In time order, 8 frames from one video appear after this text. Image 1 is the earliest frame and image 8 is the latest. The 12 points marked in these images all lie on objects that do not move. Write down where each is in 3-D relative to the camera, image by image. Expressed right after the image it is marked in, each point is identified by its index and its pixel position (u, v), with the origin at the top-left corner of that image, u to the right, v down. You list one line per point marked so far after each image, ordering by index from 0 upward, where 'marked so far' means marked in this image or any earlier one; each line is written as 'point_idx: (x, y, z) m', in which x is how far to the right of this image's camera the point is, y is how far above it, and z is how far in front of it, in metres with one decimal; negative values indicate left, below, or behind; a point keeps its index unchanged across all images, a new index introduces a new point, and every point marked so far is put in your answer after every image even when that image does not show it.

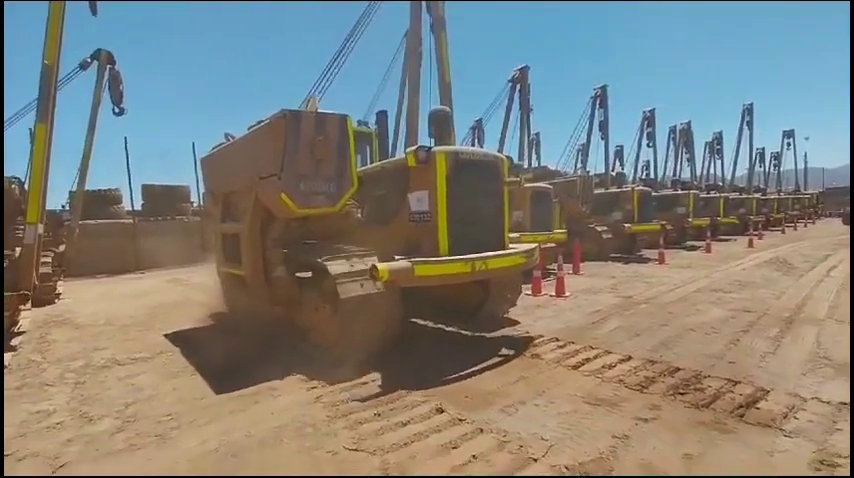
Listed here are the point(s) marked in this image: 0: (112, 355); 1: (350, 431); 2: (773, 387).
0: (-4.9, -1.8, +6.2) m
1: (-0.7, -1.8, +3.7) m
2: (+3.6, -1.5, +4.2) m
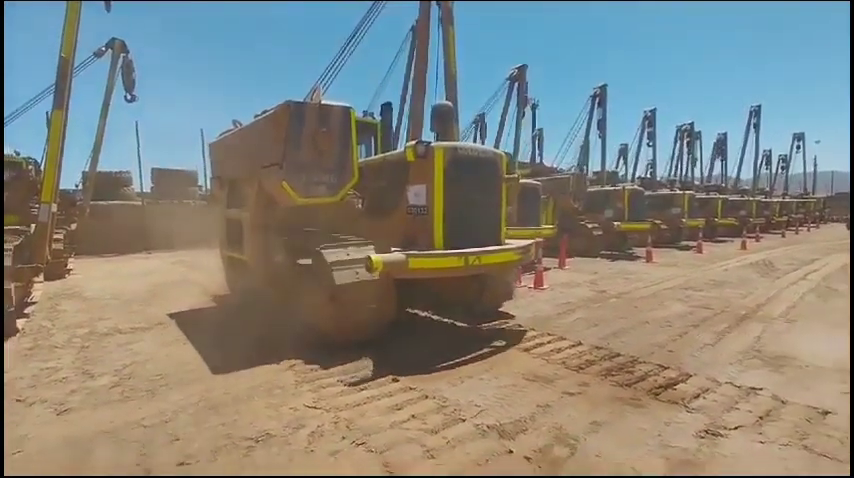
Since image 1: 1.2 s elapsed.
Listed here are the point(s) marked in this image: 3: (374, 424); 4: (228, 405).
0: (-5.3, -1.5, +6.9) m
1: (-1.2, -1.6, +4.2) m
2: (+3.1, -1.5, +4.6) m
3: (-0.5, -1.7, +3.6) m
4: (-2.0, -1.7, +4.0) m
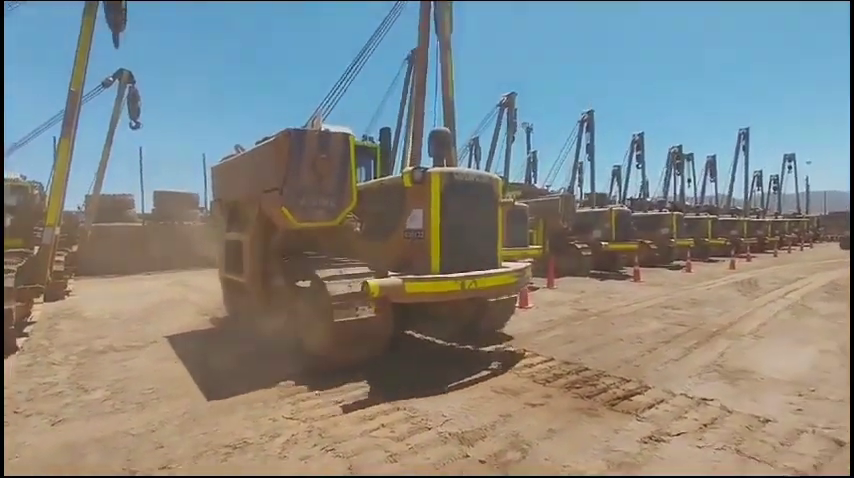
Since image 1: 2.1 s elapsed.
0: (-5.7, -1.8, +7.2) m
1: (-1.5, -1.9, +4.5) m
2: (+2.8, -1.8, +4.9) m
3: (-0.8, -1.9, +3.9) m
4: (-2.3, -1.9, +4.3) m
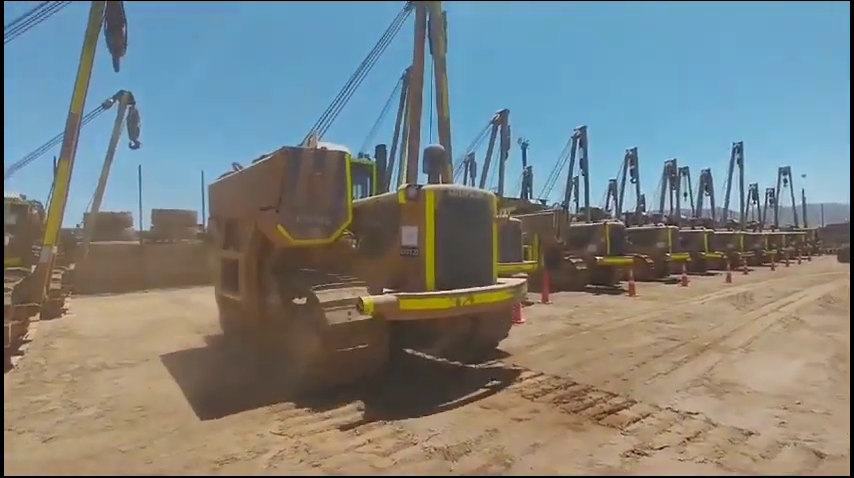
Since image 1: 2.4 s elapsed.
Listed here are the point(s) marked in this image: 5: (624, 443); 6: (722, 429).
0: (-5.8, -2.2, +7.2) m
1: (-1.7, -2.1, +4.6) m
2: (+2.7, -2.0, +5.0) m
3: (-0.9, -2.1, +4.0) m
4: (-2.4, -2.1, +4.4) m
5: (+1.9, -2.0, +3.9) m
6: (+3.1, -2.0, +4.2) m
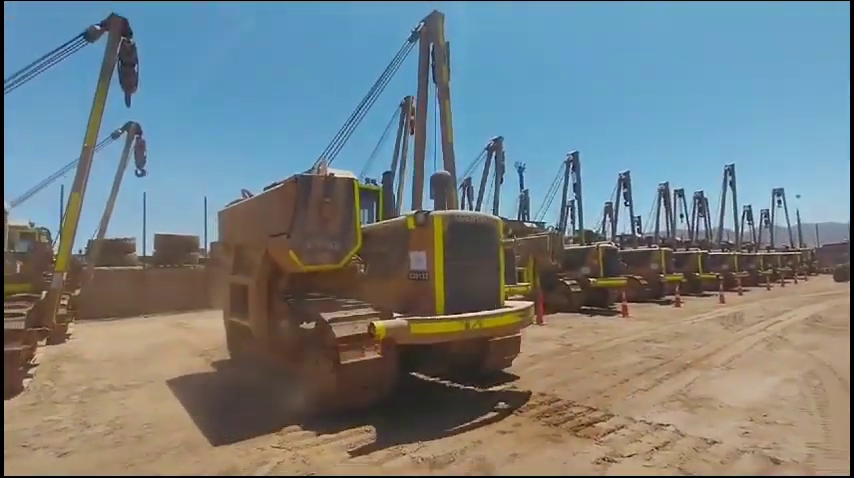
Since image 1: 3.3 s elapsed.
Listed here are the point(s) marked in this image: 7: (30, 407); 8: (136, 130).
0: (-5.9, -2.7, +7.5) m
1: (-1.8, -2.4, +4.9) m
2: (+2.5, -2.3, +5.3) m
3: (-1.1, -2.3, +4.3) m
4: (-2.6, -2.4, +4.7) m
5: (+1.8, -2.2, +4.2) m
6: (+2.9, -2.2, +4.5) m
7: (-6.2, -2.6, +6.2) m
8: (-12.3, +4.6, +17.0) m
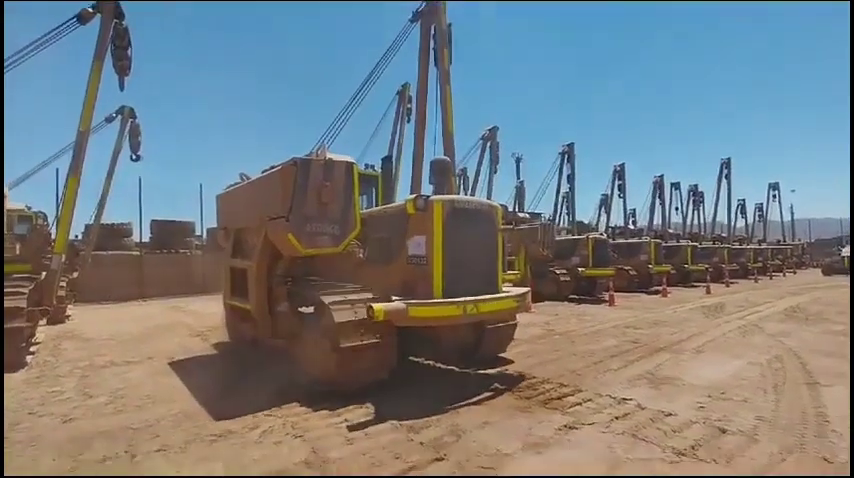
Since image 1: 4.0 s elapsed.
0: (-6.2, -2.3, +7.8) m
1: (-2.0, -2.2, +5.2) m
2: (+2.3, -2.1, +5.7) m
3: (-1.3, -2.1, +4.6) m
4: (-2.8, -2.2, +5.0) m
5: (+1.5, -2.1, +4.6) m
6: (+2.7, -2.1, +4.9) m
7: (-6.4, -2.3, +6.6) m
8: (-12.5, +5.3, +17.1) m
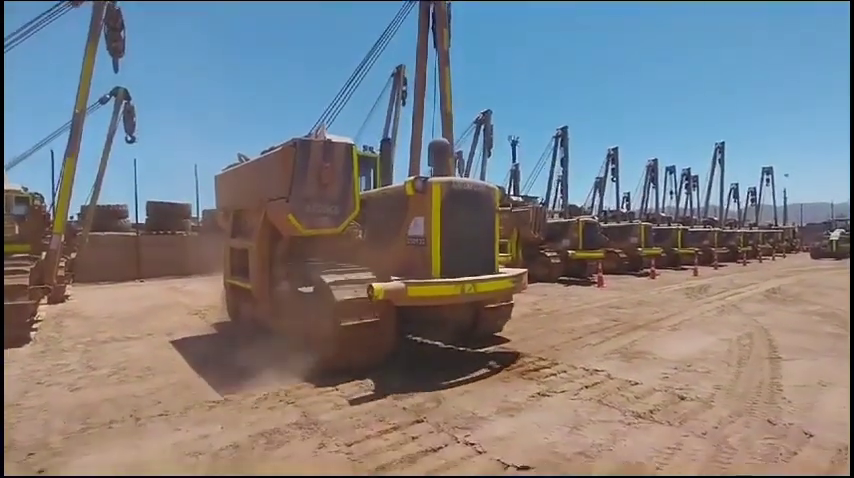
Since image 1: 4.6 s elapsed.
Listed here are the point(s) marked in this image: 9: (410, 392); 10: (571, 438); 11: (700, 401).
0: (-6.4, -2.0, +8.2) m
1: (-2.3, -1.9, +5.6) m
2: (+2.1, -1.9, +6.1) m
3: (-1.5, -1.9, +5.0) m
4: (-3.0, -1.9, +5.4) m
5: (+1.3, -1.9, +5.0) m
6: (+2.5, -1.9, +5.3) m
7: (-6.6, -2.0, +6.9) m
8: (-12.8, +6.0, +17.1) m
9: (-0.2, -1.9, +5.0) m
10: (+1.3, -1.9, +3.8) m
11: (+3.2, -1.9, +4.7) m
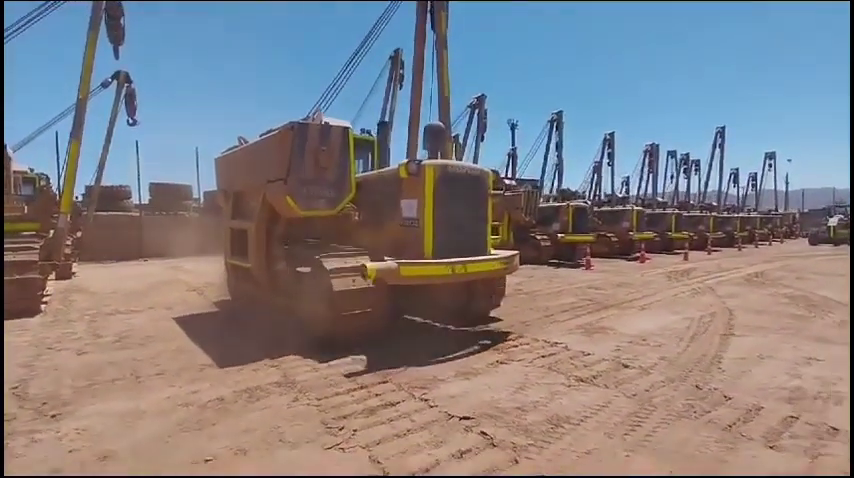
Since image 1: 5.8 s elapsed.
0: (-6.8, -1.5, +8.8) m
1: (-2.7, -1.6, +6.2) m
2: (+1.7, -1.6, +6.6) m
3: (-1.9, -1.7, +5.5) m
4: (-3.4, -1.7, +6.0) m
5: (+0.9, -1.6, +5.5) m
6: (+2.1, -1.6, +5.8) m
7: (-7.0, -1.6, +7.5) m
8: (-13.1, +6.9, +17.4) m
9: (-0.6, -1.6, +5.5) m
10: (+0.9, -1.7, +4.3) m
11: (+2.8, -1.7, +5.2) m
